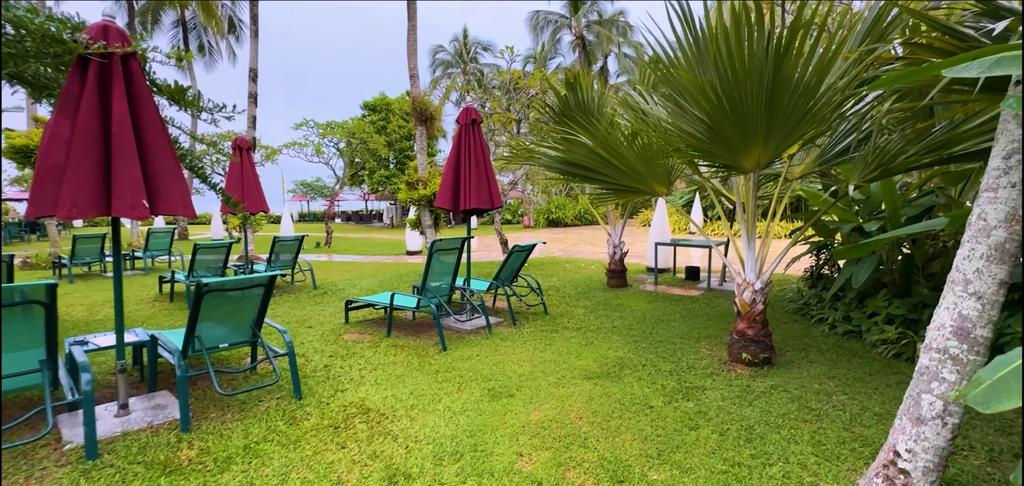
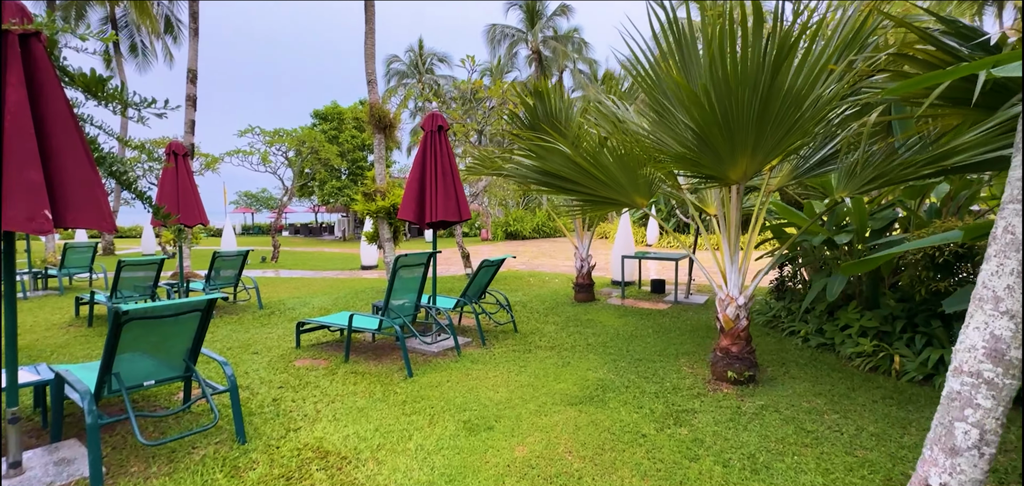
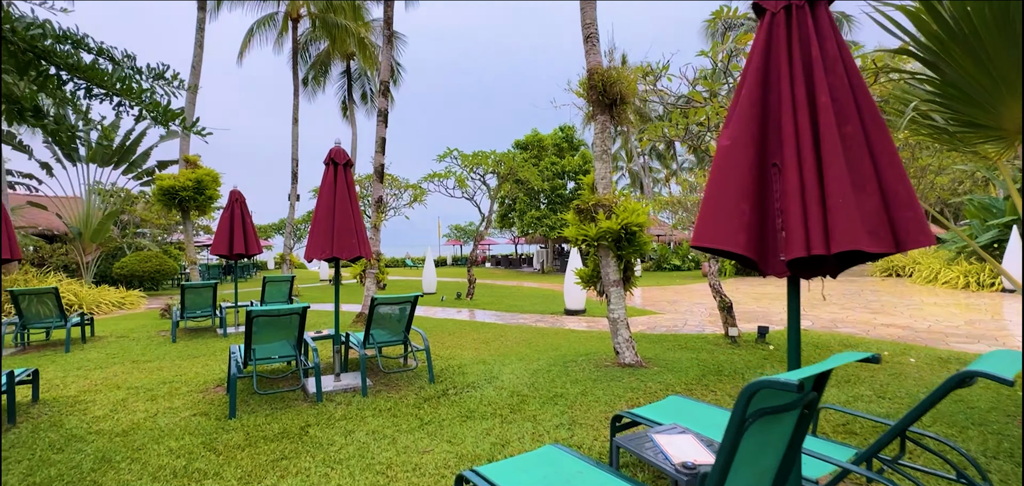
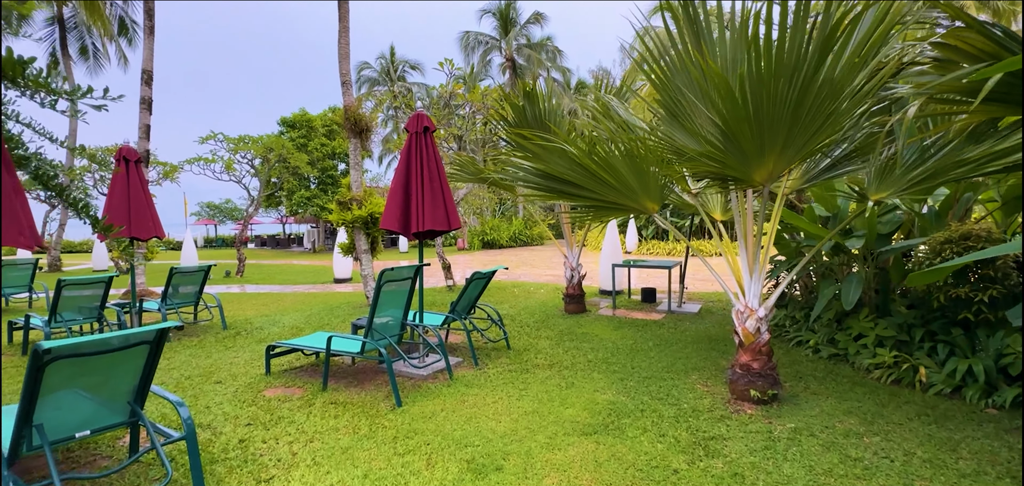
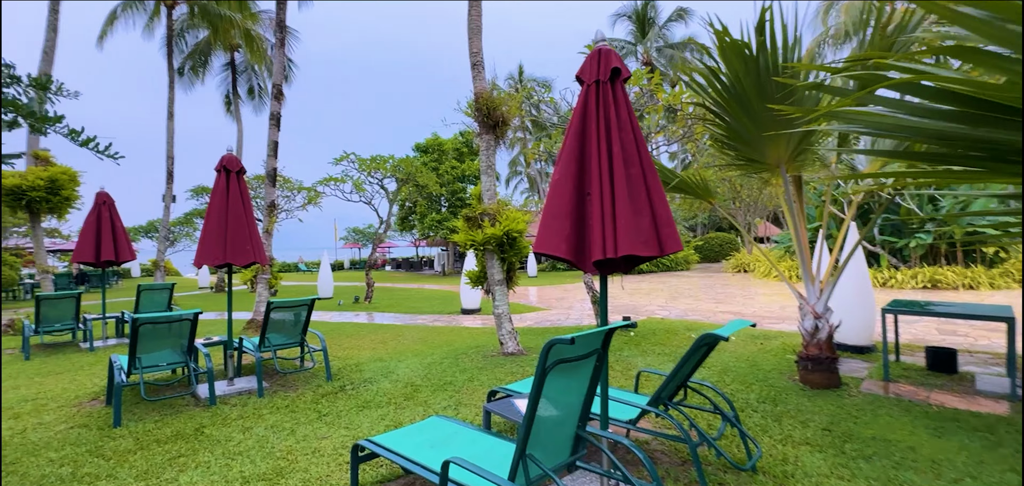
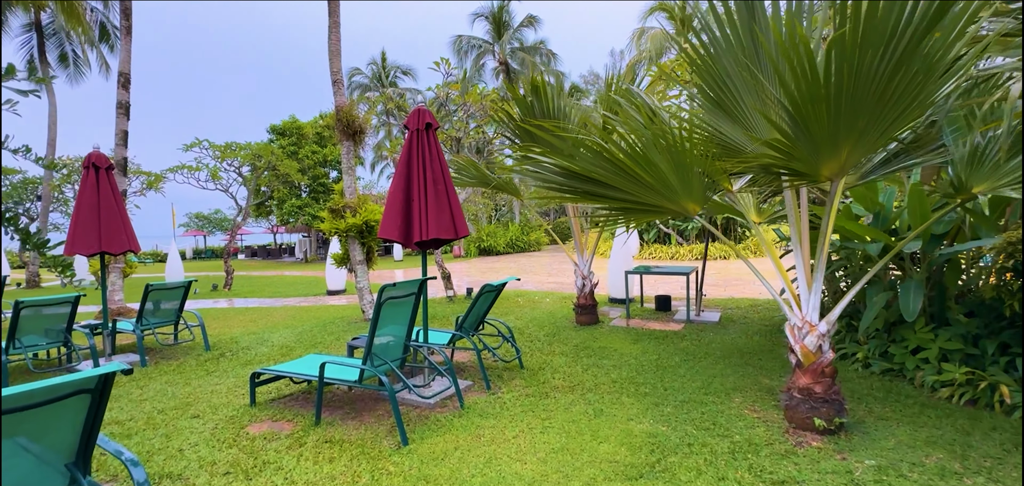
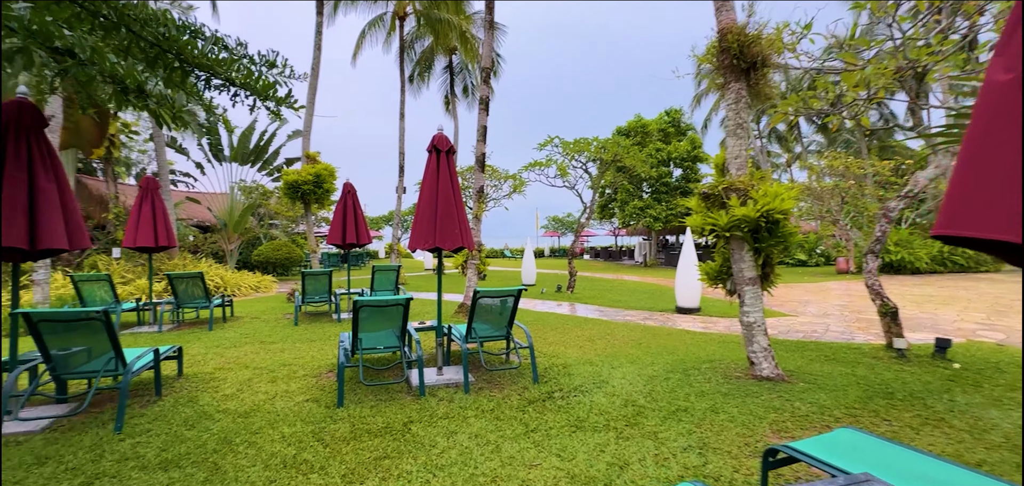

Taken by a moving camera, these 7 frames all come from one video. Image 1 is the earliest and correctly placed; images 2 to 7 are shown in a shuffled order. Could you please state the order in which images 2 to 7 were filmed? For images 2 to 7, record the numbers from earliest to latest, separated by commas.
2, 4, 6, 5, 3, 7
